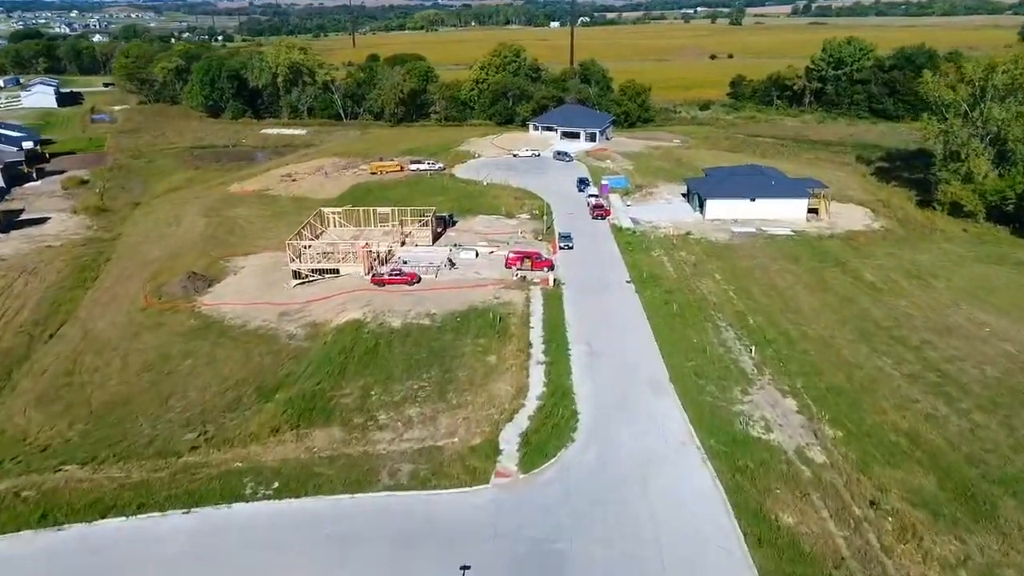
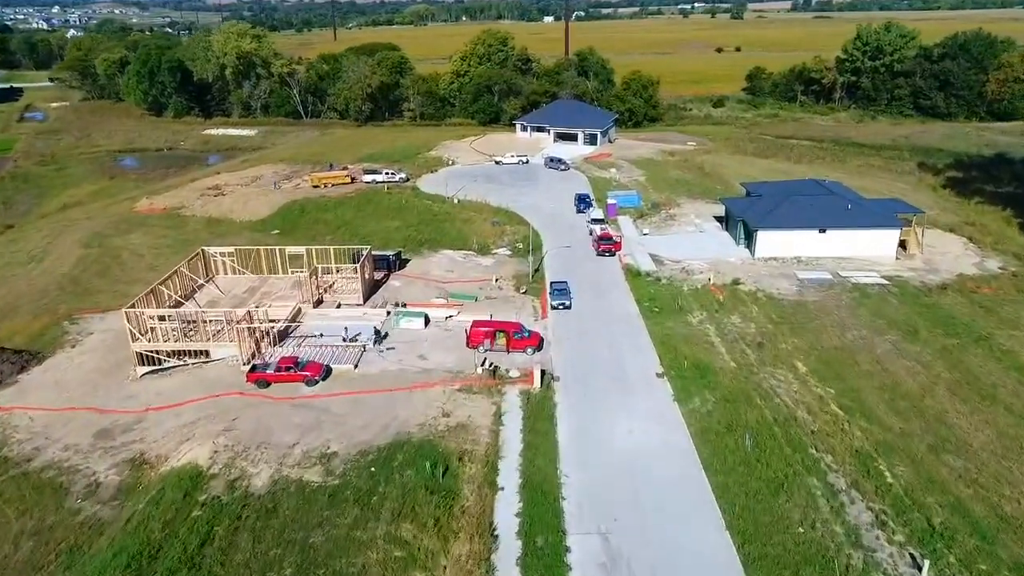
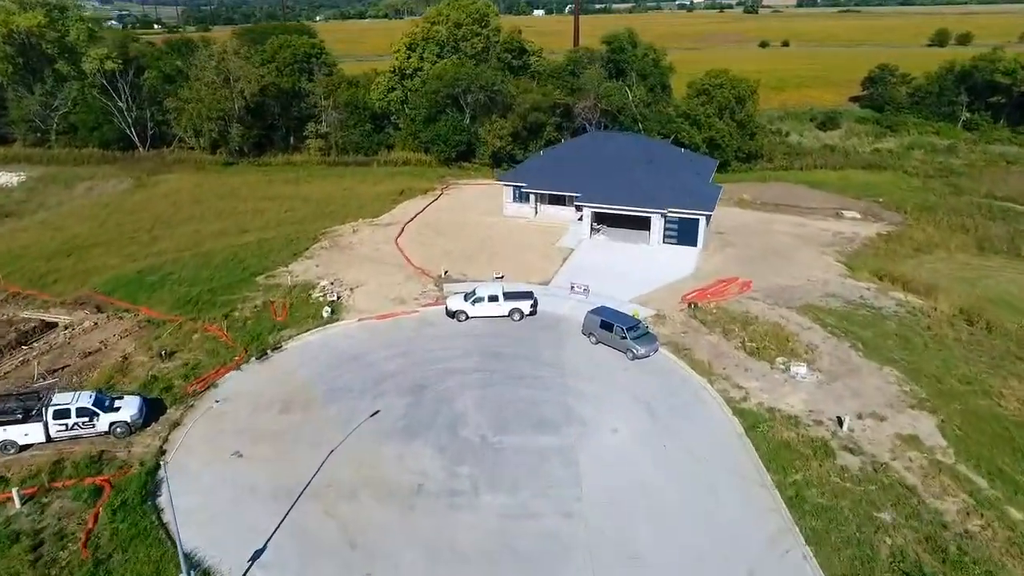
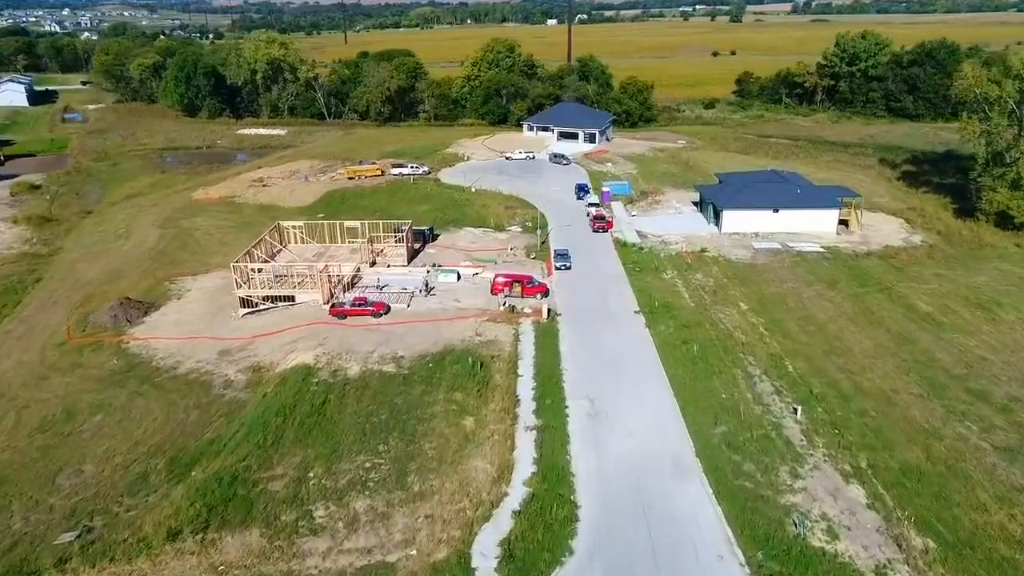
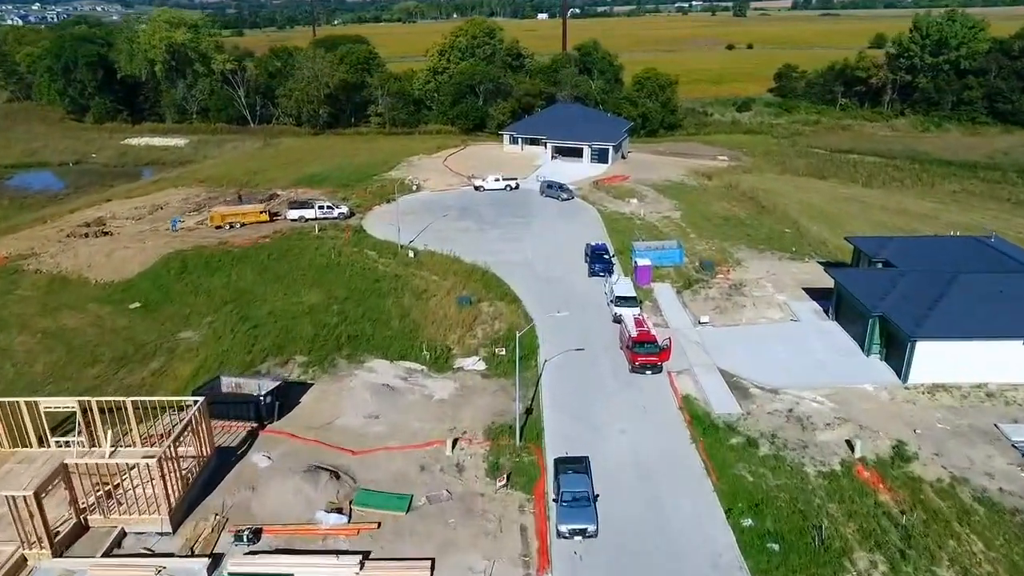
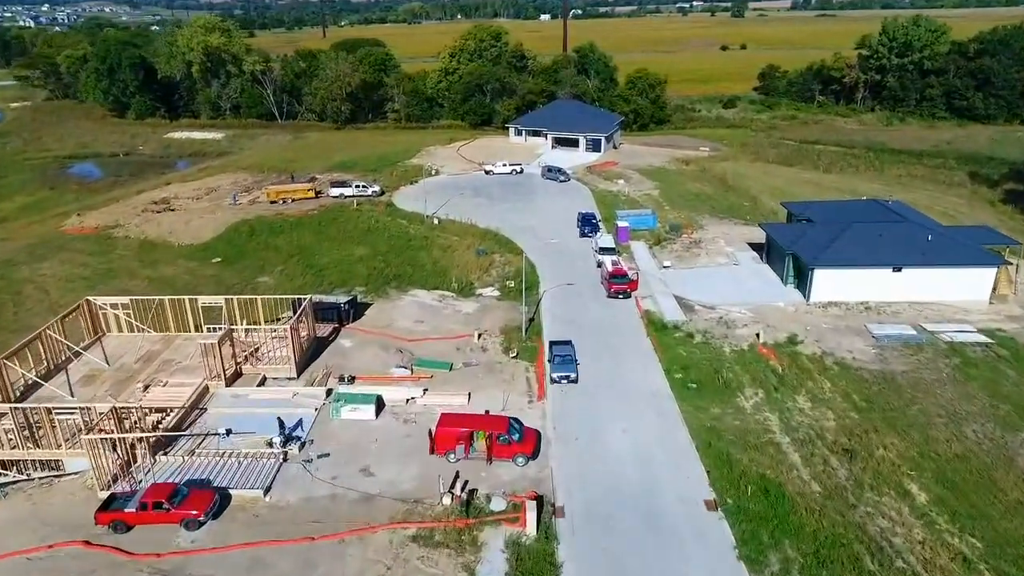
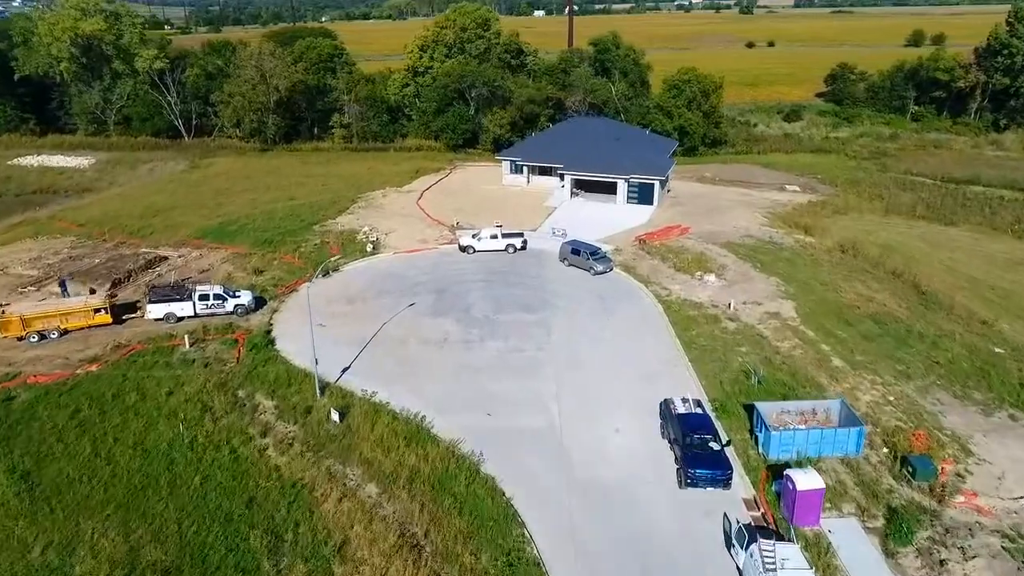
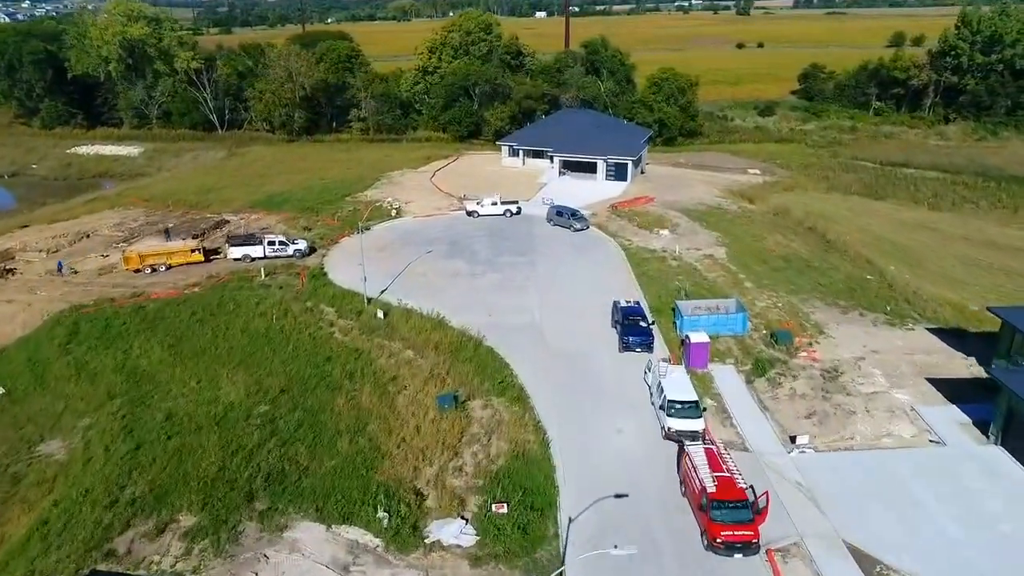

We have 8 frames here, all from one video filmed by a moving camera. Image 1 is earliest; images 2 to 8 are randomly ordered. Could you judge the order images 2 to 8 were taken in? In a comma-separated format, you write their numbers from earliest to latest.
4, 2, 6, 5, 8, 7, 3
